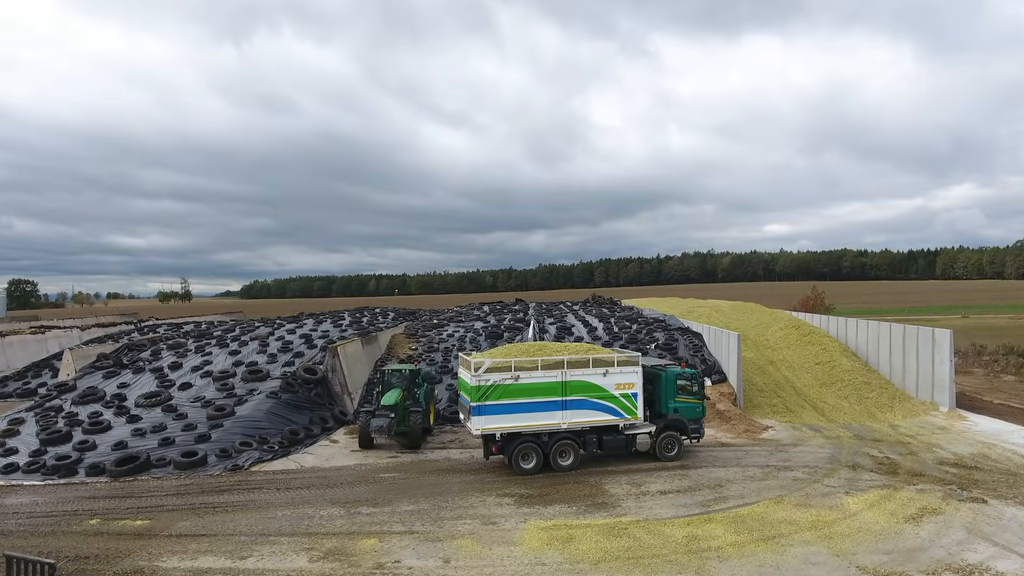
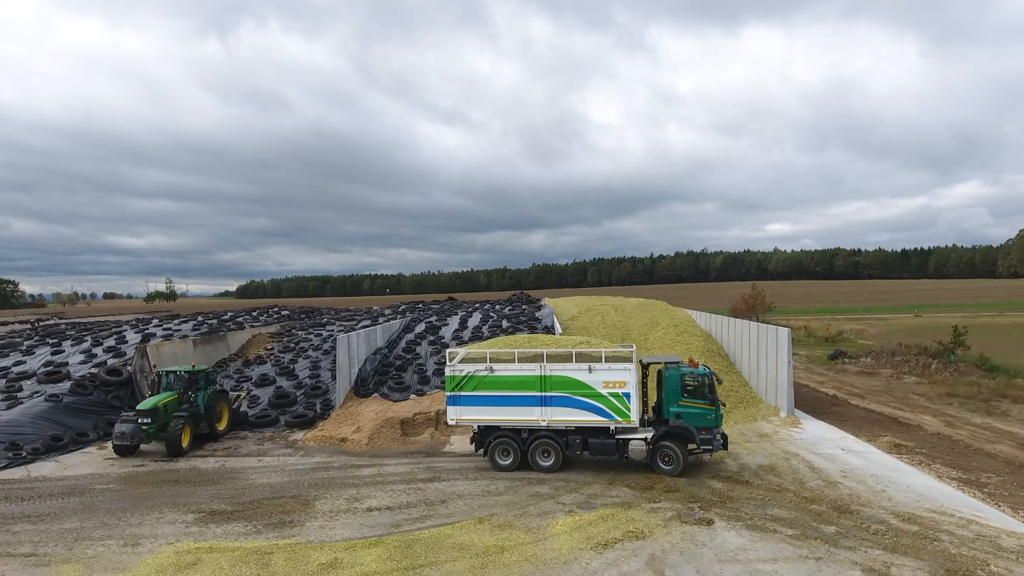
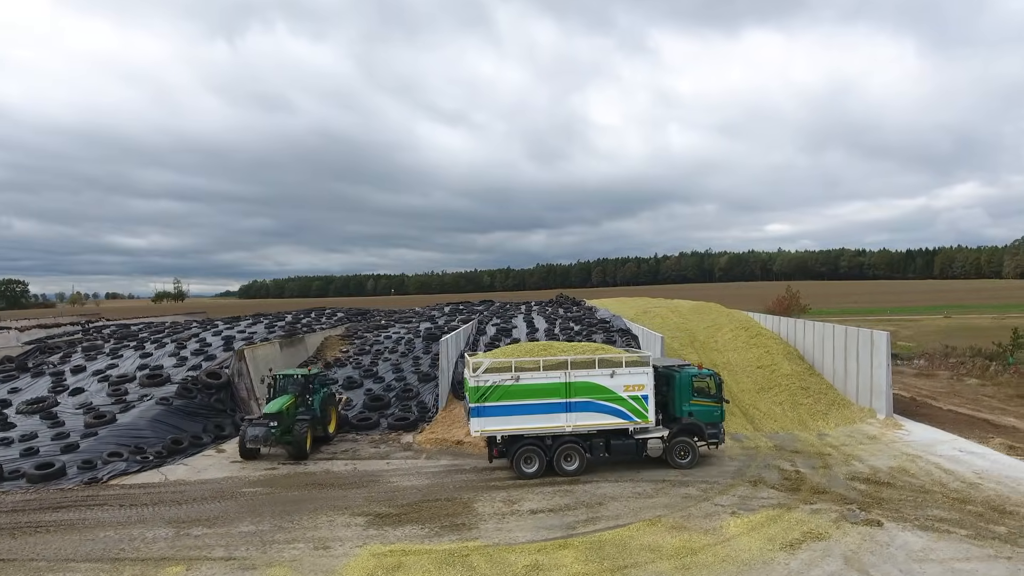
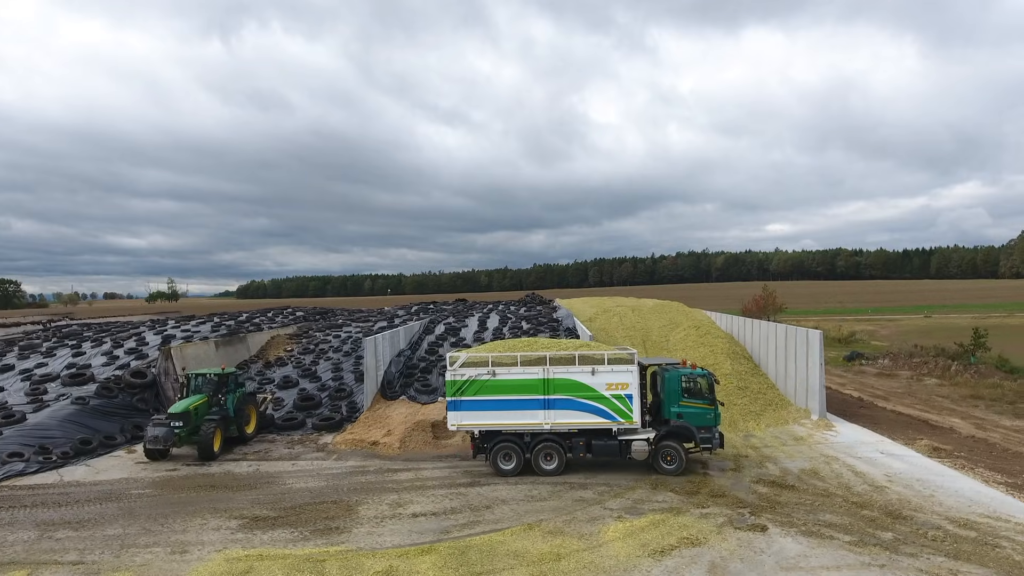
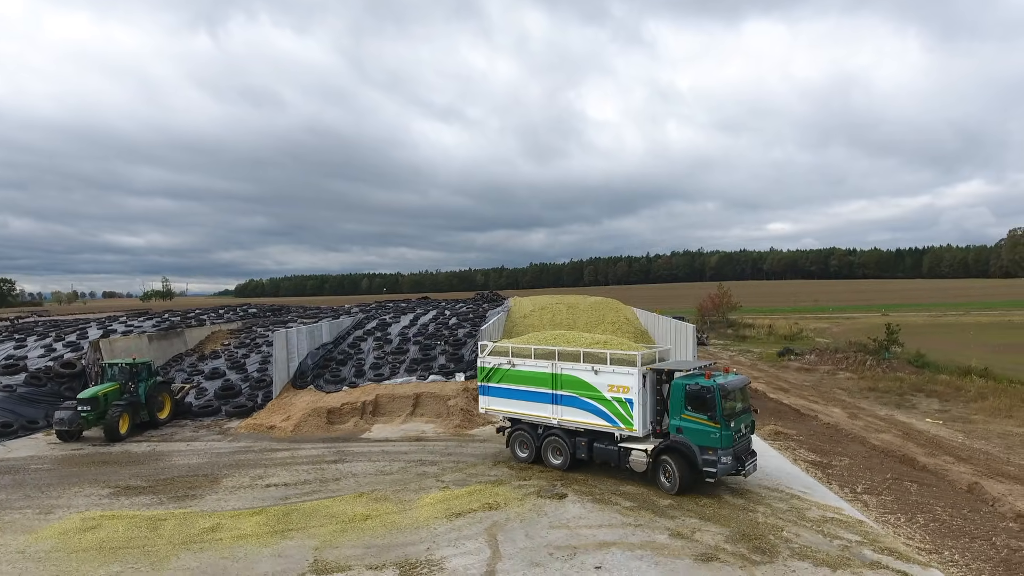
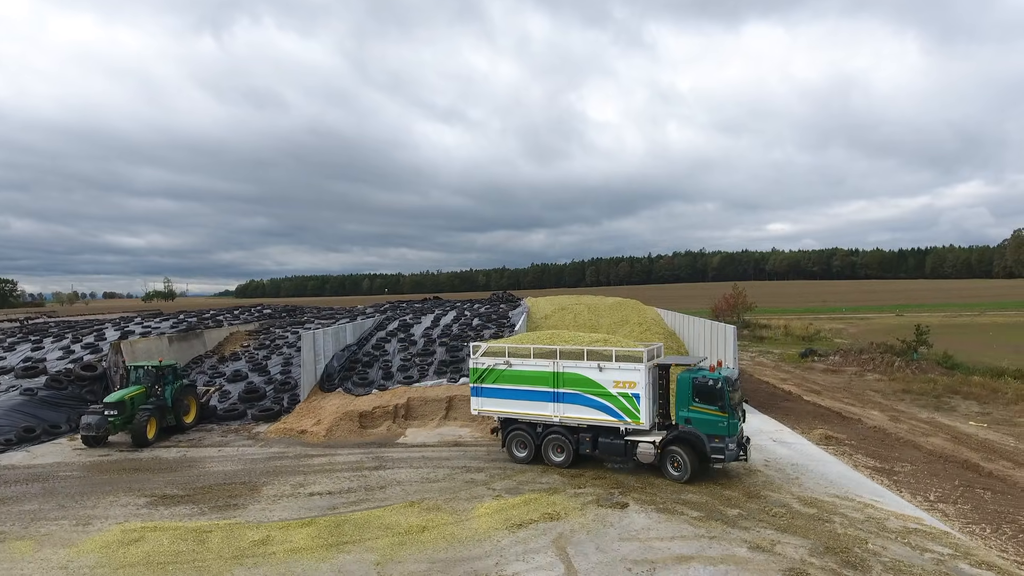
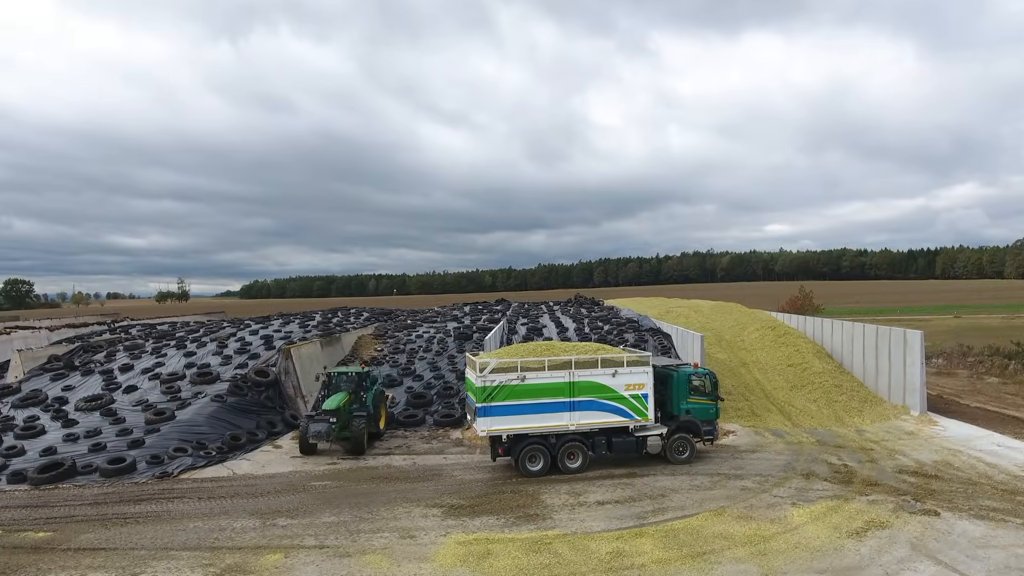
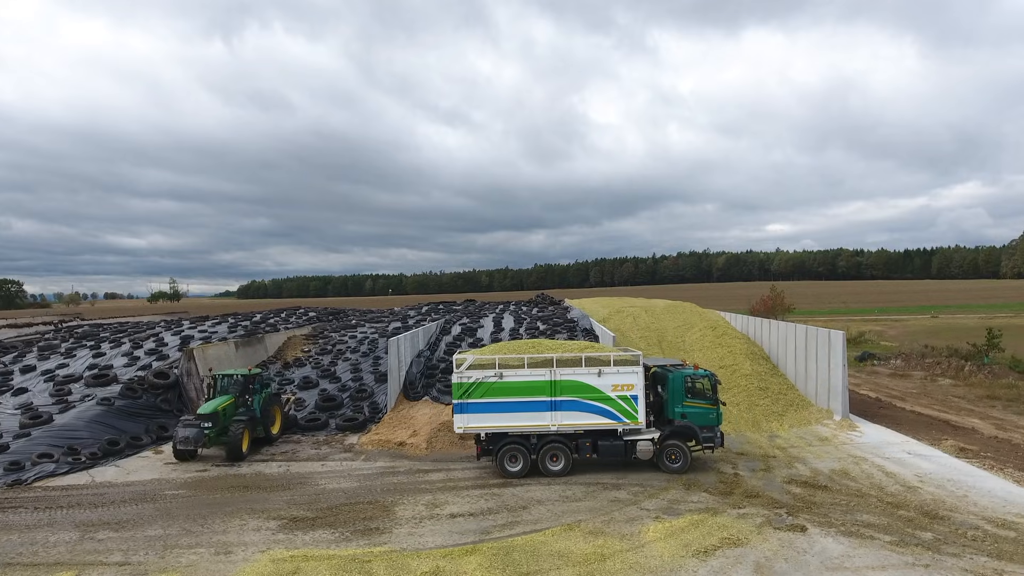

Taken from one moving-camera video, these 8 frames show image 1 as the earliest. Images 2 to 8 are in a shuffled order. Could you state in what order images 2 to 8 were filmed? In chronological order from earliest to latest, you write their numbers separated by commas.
7, 3, 8, 4, 2, 6, 5
